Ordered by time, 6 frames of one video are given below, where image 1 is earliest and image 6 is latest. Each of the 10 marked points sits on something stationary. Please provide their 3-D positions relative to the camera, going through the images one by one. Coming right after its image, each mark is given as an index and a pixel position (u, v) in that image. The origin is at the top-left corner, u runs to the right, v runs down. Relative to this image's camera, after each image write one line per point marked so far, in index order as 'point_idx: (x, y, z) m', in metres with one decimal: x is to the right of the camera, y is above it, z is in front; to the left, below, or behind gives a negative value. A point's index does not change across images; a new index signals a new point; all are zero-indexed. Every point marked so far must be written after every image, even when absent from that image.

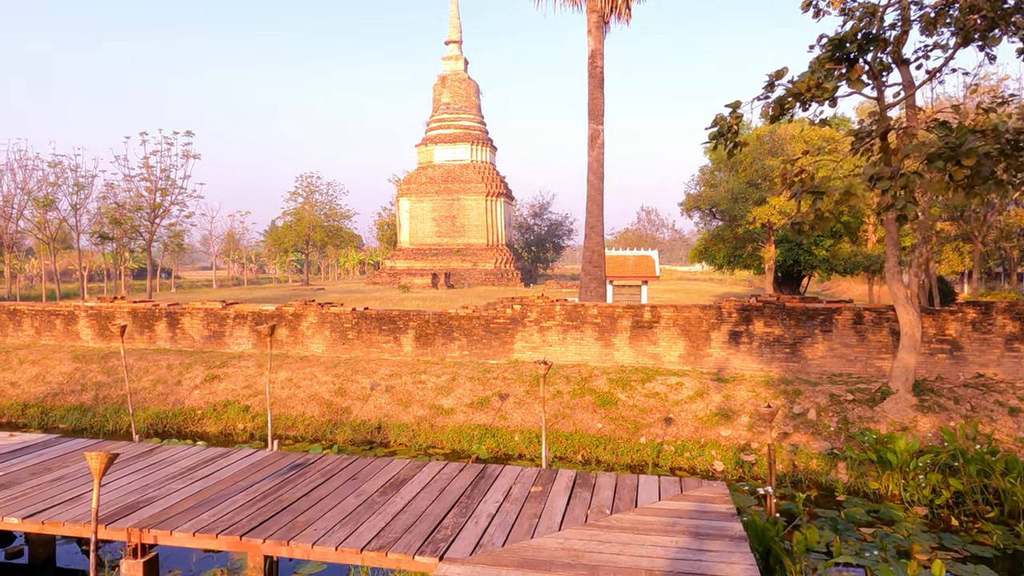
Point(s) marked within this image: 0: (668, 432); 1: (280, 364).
0: (+1.7, -1.5, +7.1) m
1: (-3.2, -1.0, +9.0) m
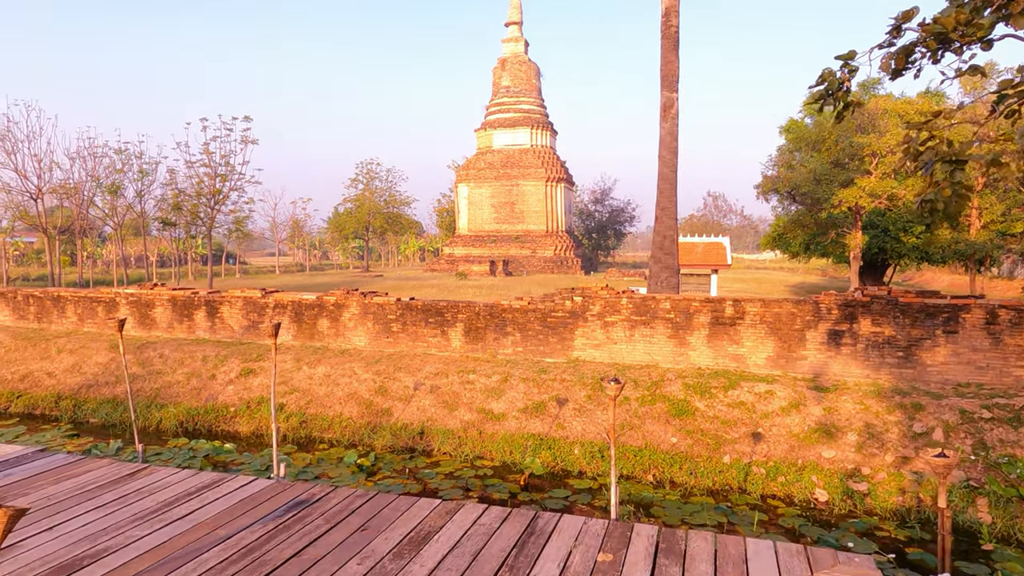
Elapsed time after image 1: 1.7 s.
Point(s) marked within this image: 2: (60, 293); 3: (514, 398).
0: (+2.2, -1.5, +6.0) m
1: (-2.4, -0.9, +8.3) m
2: (-7.0, -0.1, +10.3) m
3: (0.0, -1.2, +7.0) m
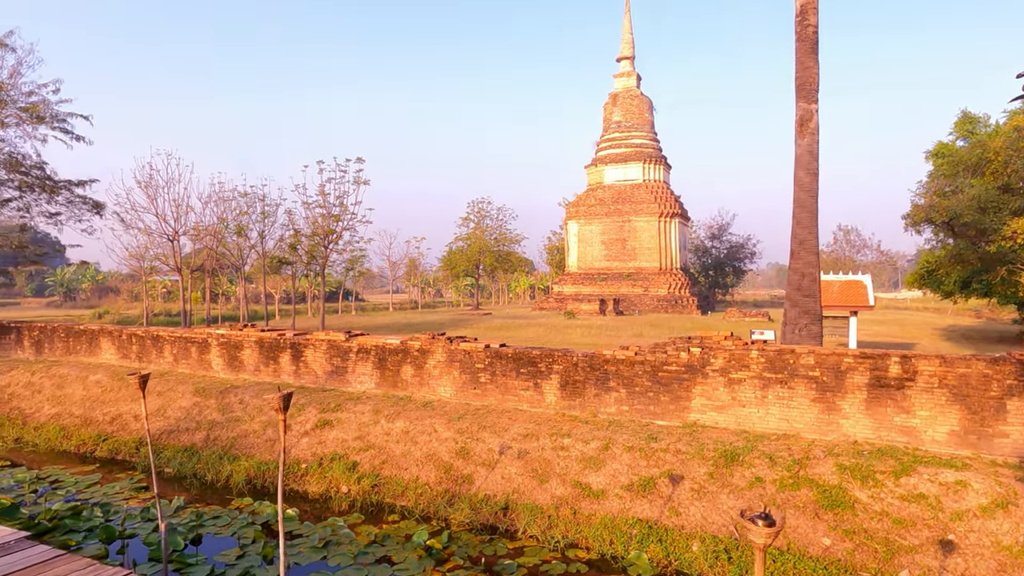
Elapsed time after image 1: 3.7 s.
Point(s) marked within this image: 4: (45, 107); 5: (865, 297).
0: (+2.9, -1.8, +4.4) m
1: (-1.3, -1.4, +7.5) m
2: (-5.5, -0.7, +10.3) m
3: (+0.9, -1.6, +5.8) m
4: (-13.2, +5.1, +18.8) m
5: (+6.1, -0.2, +11.4) m
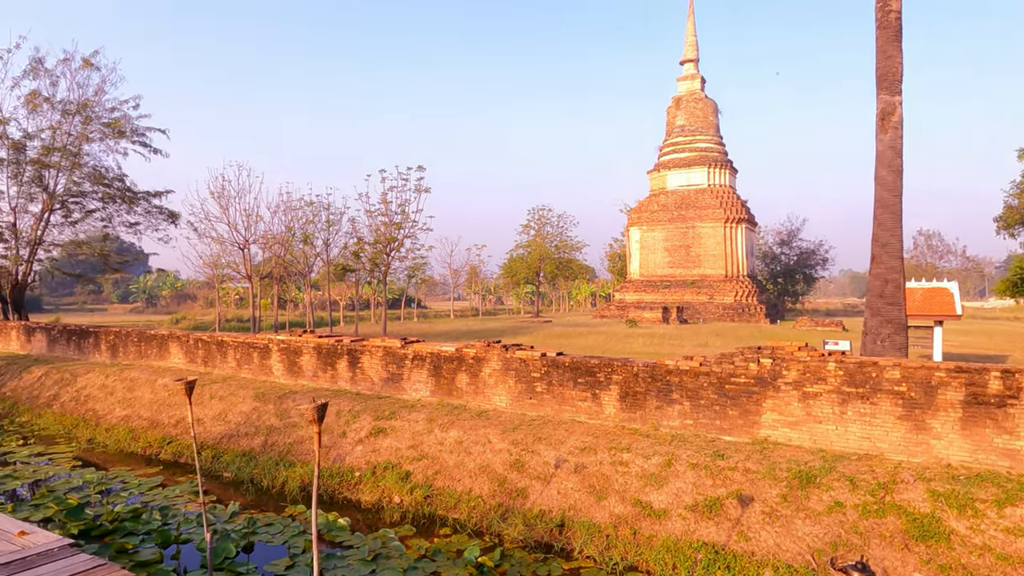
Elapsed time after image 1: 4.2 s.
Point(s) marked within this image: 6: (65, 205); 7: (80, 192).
0: (+3.2, -1.9, +3.8) m
1: (-0.6, -1.5, +7.3) m
2: (-4.6, -0.8, +10.5) m
3: (+1.4, -1.7, +5.5) m
4: (-11.5, +5.0, +19.7) m
5: (+7.1, -0.3, +10.6) m
6: (-12.8, +2.4, +19.1) m
7: (-12.3, +2.7, +19.0) m
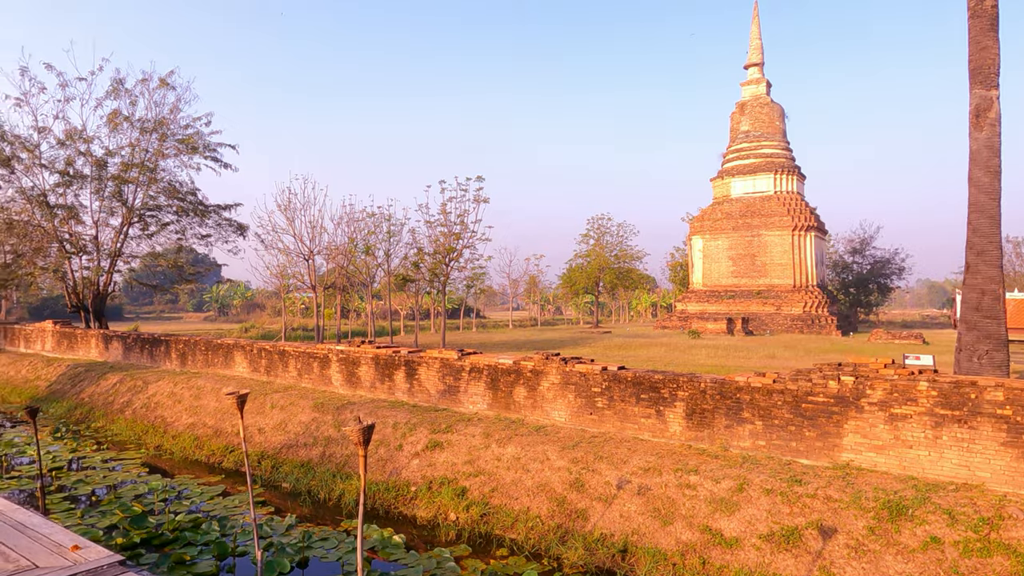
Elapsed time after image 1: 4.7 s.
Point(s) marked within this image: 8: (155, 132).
0: (+3.5, -1.9, +3.3) m
1: (0.0, -1.6, +7.1) m
2: (-3.6, -1.0, +10.6) m
3: (+1.8, -1.8, +5.1) m
4: (-9.7, +4.7, +20.5) m
5: (+8.0, -0.5, +9.7) m
6: (-11.1, +2.1, +20.0) m
7: (-10.6, +2.4, +19.8) m
8: (-10.5, +4.6, +19.6) m
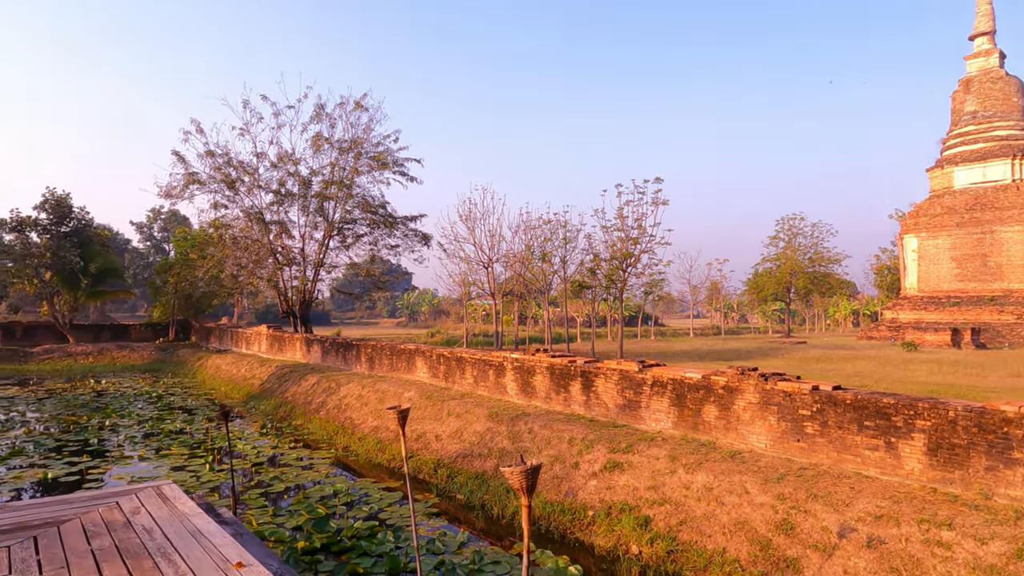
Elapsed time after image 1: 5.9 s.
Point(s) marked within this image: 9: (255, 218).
0: (+4.2, -1.9, +1.7) m
1: (+1.8, -1.6, +6.3) m
2: (-0.8, -1.1, +10.6) m
3: (+3.0, -1.8, +3.8) m
4: (-4.1, +4.4, +21.8) m
5: (+10.2, -0.5, +6.7) m
6: (-5.6, +1.8, +21.6) m
7: (-5.2, +2.2, +21.4) m
8: (-5.1, +4.4, +21.2) m
9: (-7.6, +2.1, +19.7) m
